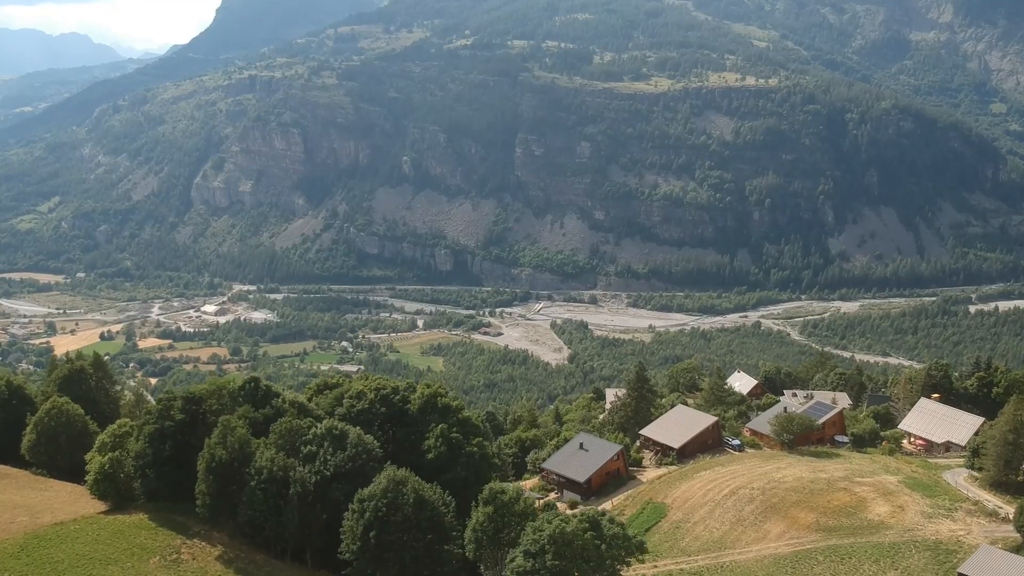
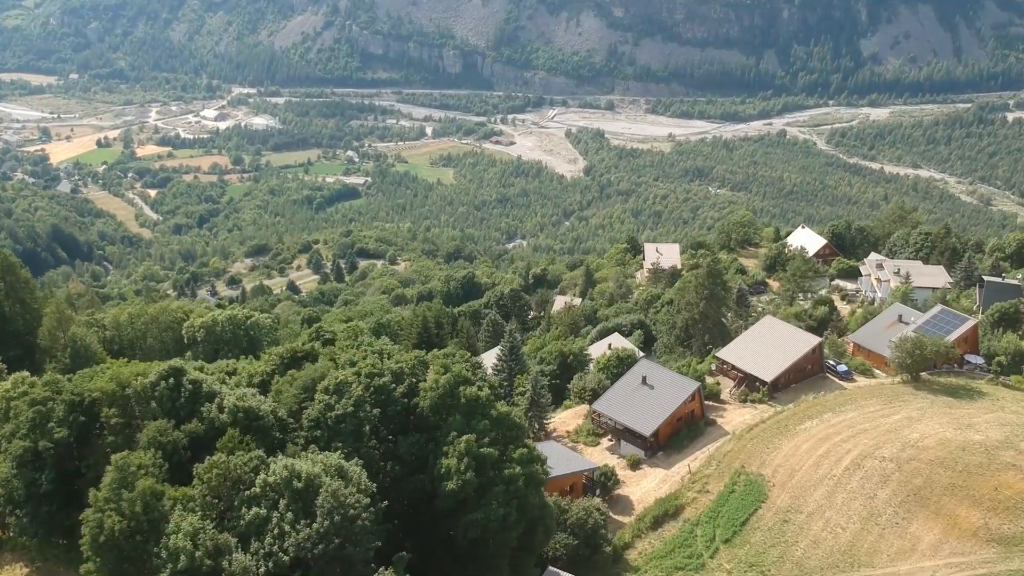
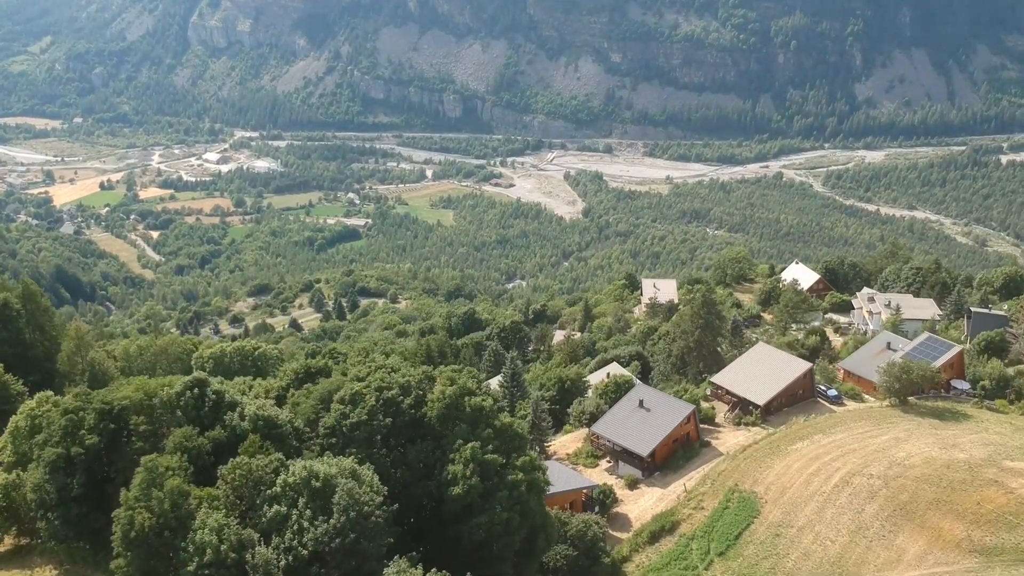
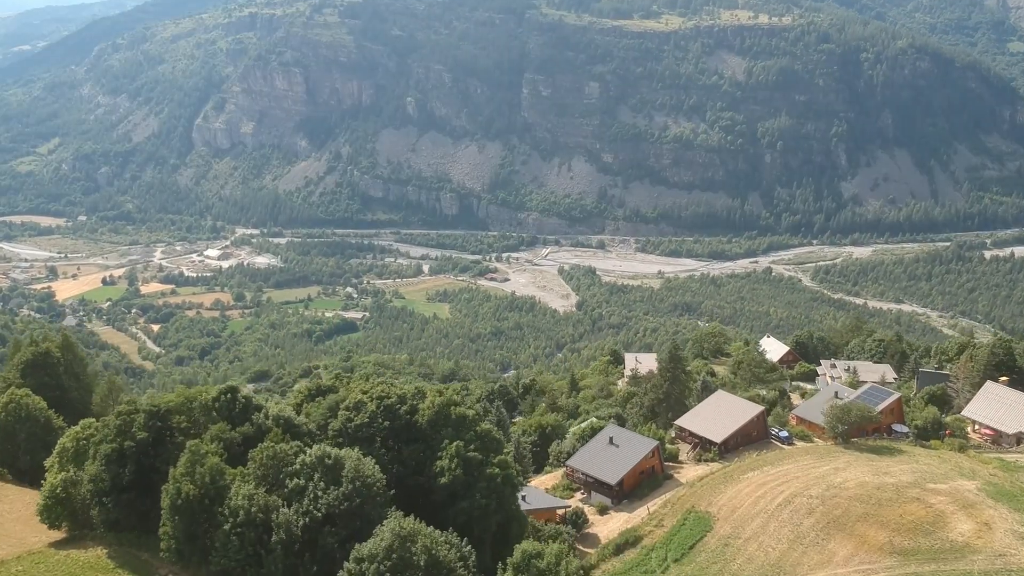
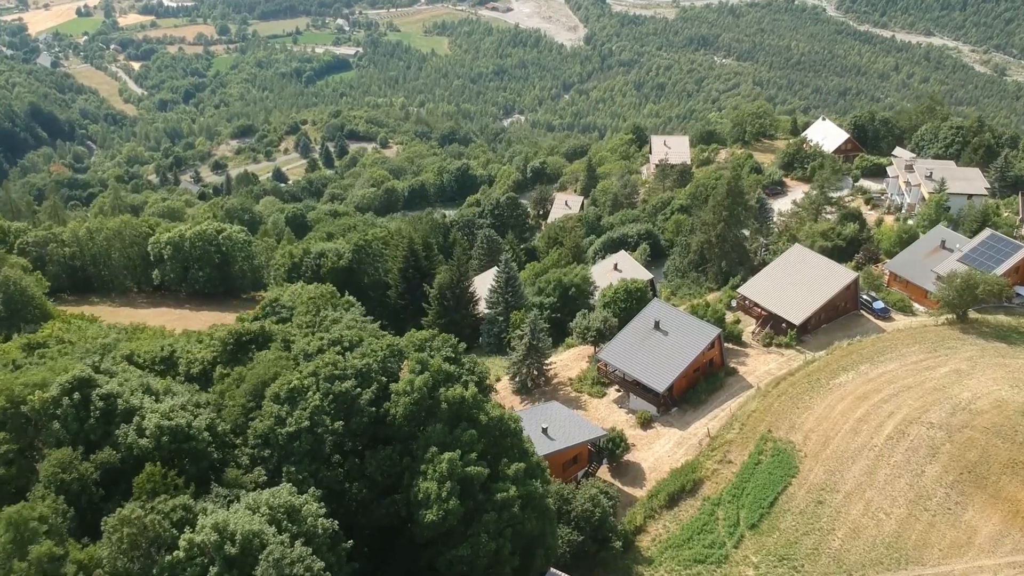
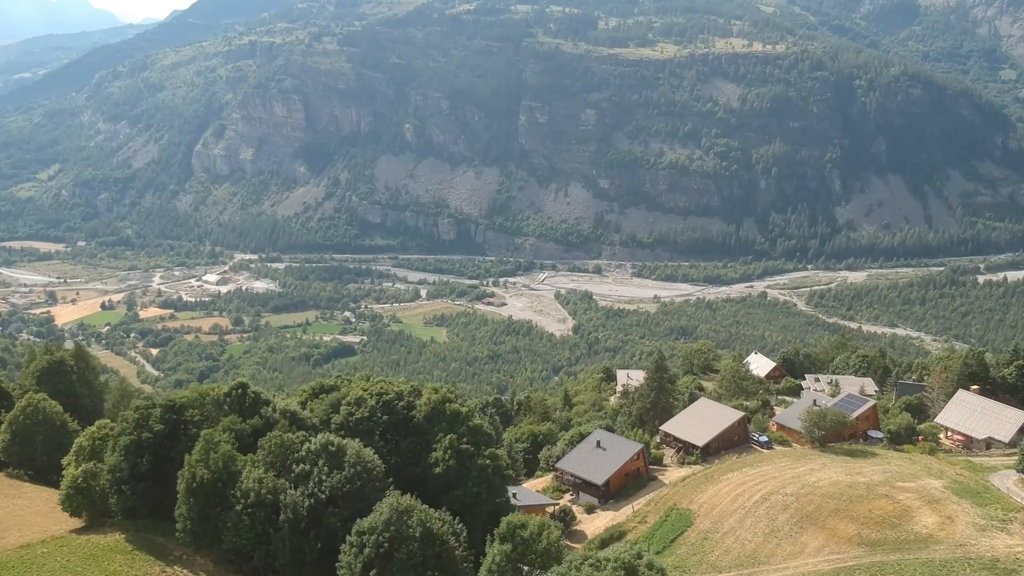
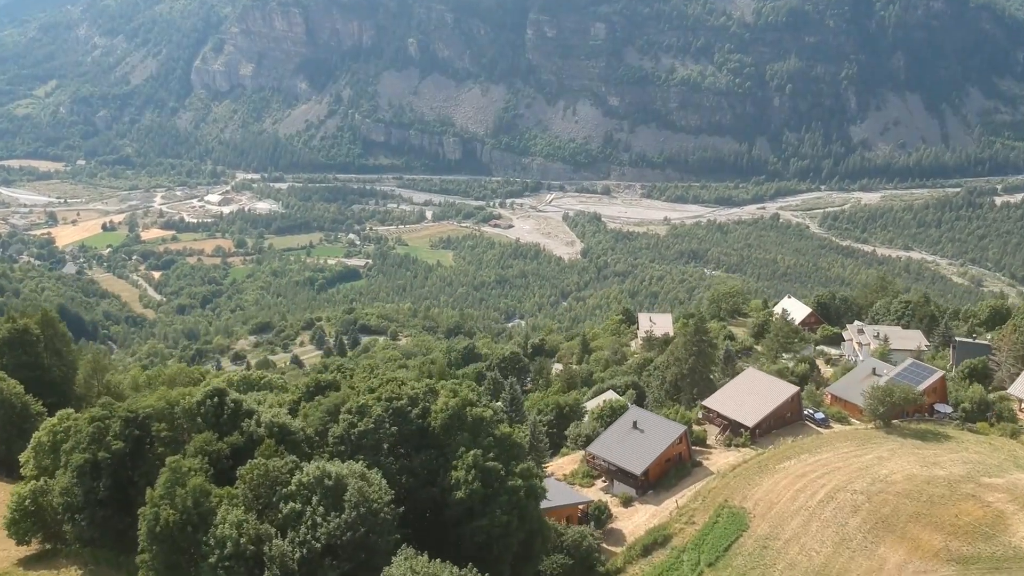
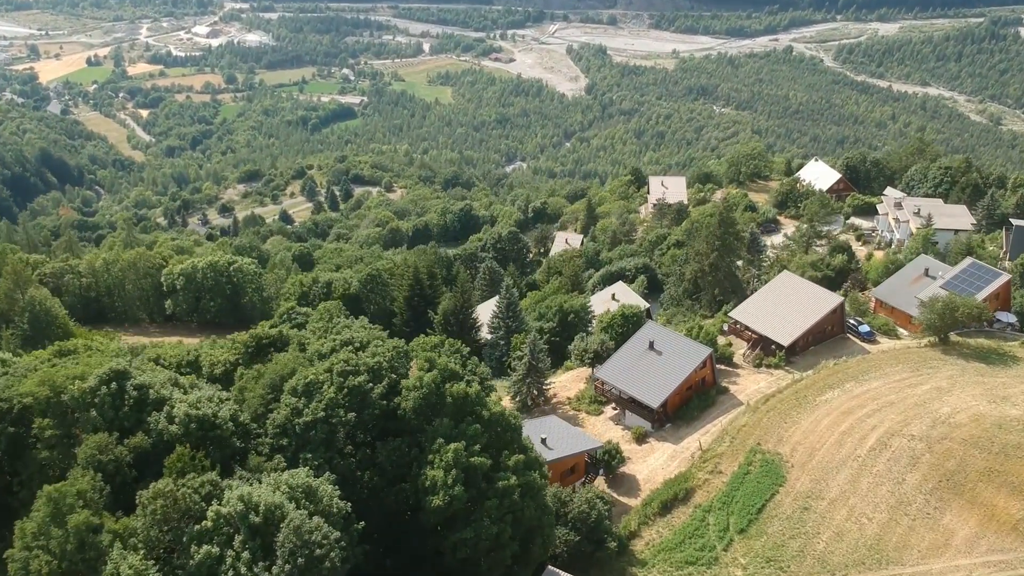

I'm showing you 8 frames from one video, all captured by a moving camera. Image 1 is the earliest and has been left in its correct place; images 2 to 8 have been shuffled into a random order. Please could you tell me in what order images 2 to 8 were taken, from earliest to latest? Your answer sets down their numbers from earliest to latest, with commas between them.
6, 4, 7, 3, 2, 8, 5
